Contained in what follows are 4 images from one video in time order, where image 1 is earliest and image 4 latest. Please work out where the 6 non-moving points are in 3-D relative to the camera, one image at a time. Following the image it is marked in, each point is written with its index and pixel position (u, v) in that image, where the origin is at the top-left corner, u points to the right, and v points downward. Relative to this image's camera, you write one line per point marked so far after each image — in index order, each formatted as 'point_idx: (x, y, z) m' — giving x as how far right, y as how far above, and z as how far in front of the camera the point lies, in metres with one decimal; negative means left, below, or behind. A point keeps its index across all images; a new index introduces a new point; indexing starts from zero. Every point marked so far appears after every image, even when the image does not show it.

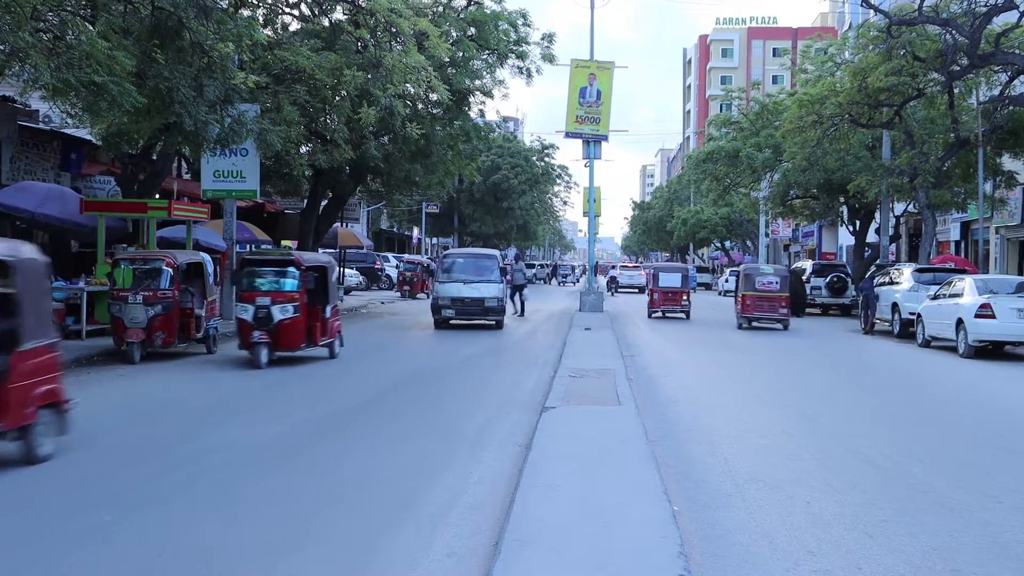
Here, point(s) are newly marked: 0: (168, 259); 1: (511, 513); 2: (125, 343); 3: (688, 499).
0: (-5.8, +0.5, +15.4) m
1: (0.0, -1.8, +8.1) m
2: (-6.4, -0.9, +15.1) m
3: (+1.6, -1.9, +8.8) m
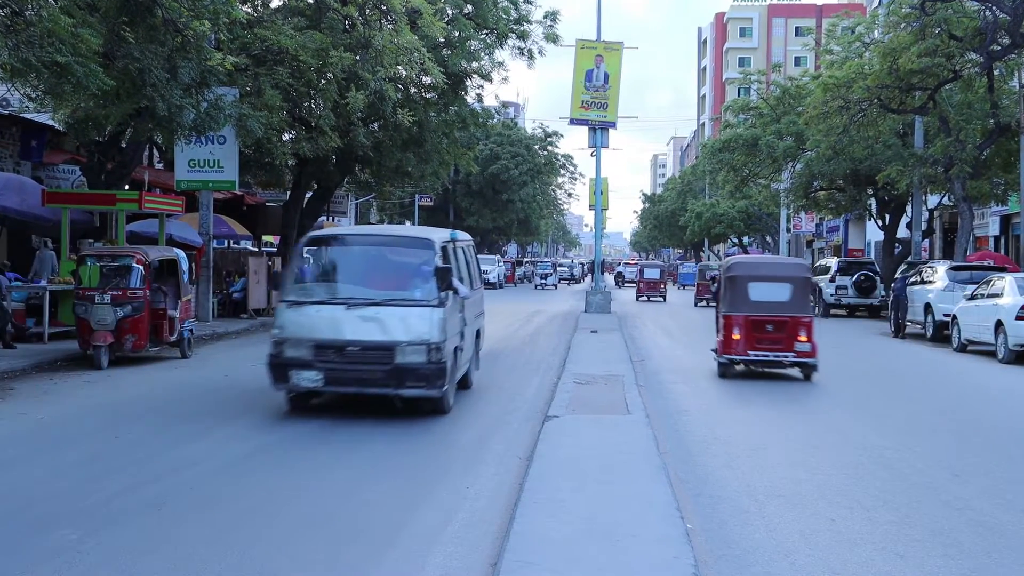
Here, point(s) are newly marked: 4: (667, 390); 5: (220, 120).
0: (-5.8, +0.5, +14.5) m
1: (0.0, -1.8, +7.3) m
2: (-6.4, -0.9, +14.2) m
3: (+1.6, -1.9, +8.0) m
4: (+2.2, -1.4, +13.3) m
5: (-4.7, +2.7, +15.0) m
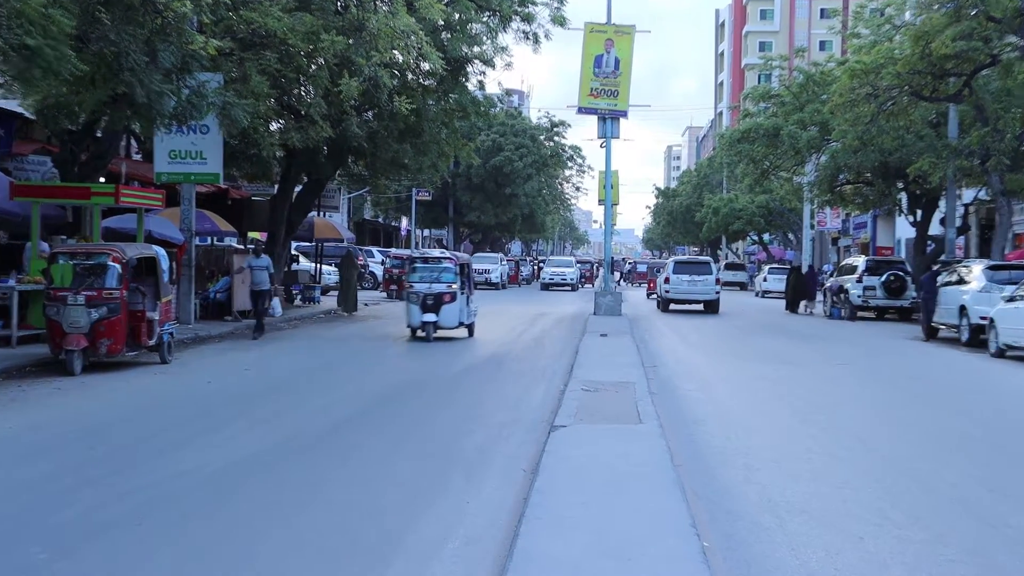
0: (-5.8, +0.5, +13.8) m
1: (0.0, -1.8, +6.6) m
2: (-6.4, -0.9, +13.6) m
3: (+1.6, -1.9, +7.3) m
4: (+2.2, -1.5, +12.7) m
5: (-4.7, +2.7, +14.3) m
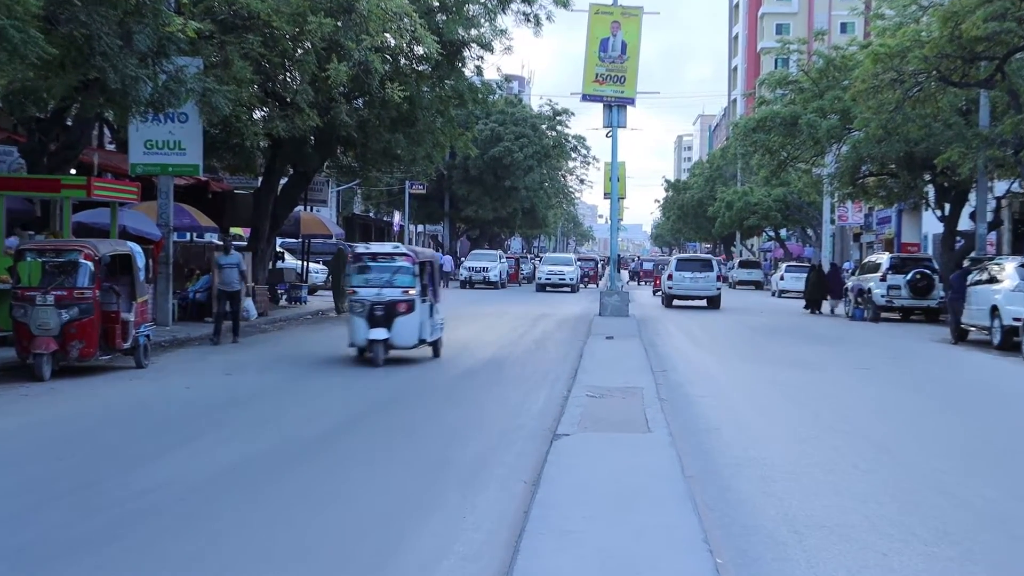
0: (-5.8, +0.5, +13.2) m
1: (0.0, -1.8, +6.0) m
2: (-6.4, -0.9, +13.0) m
3: (+1.6, -1.9, +6.7) m
4: (+2.2, -1.4, +12.0) m
5: (-4.7, +2.7, +13.7) m
